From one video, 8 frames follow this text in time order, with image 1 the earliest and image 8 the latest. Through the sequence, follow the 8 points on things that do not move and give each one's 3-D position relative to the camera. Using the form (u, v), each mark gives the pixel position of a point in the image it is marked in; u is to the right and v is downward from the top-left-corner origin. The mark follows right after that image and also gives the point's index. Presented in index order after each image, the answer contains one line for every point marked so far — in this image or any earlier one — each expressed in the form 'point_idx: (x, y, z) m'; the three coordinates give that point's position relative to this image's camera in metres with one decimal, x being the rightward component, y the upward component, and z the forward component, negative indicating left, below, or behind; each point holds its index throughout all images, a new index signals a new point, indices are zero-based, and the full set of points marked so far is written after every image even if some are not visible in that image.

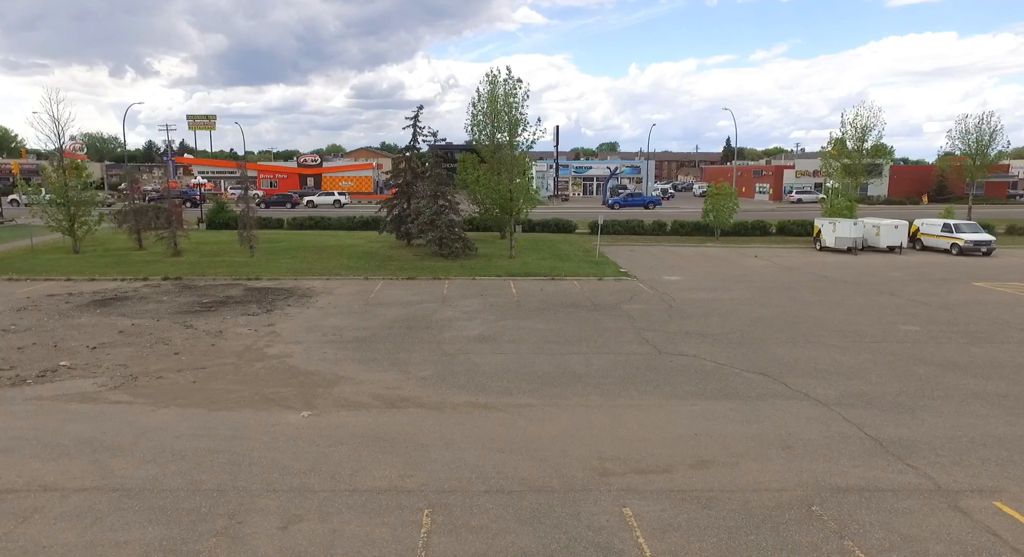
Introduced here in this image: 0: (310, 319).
0: (-3.8, -0.8, +12.1) m
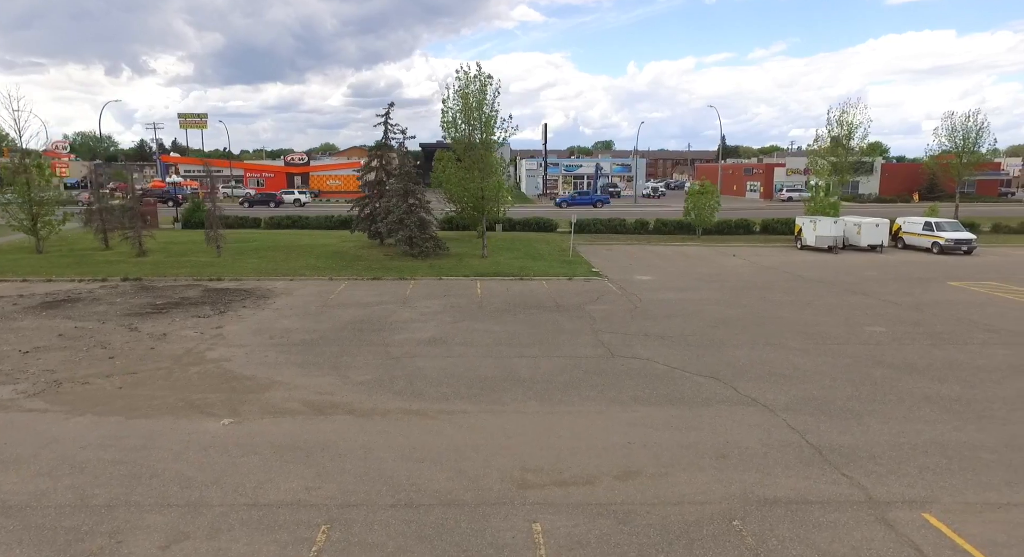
0: (-4.6, -0.8, +11.9) m
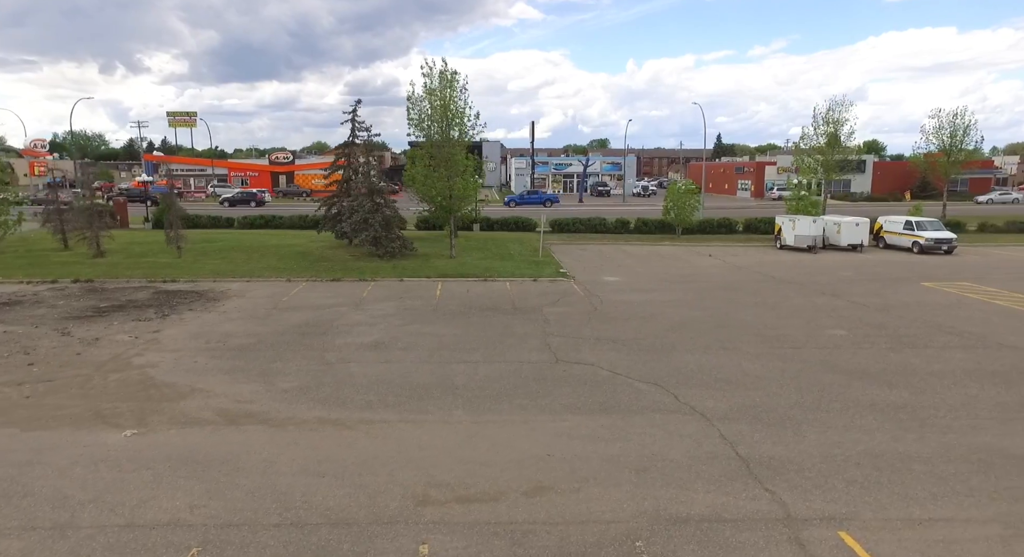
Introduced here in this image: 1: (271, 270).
0: (-5.6, -0.8, +11.6) m
1: (-6.3, +0.2, +16.7) m
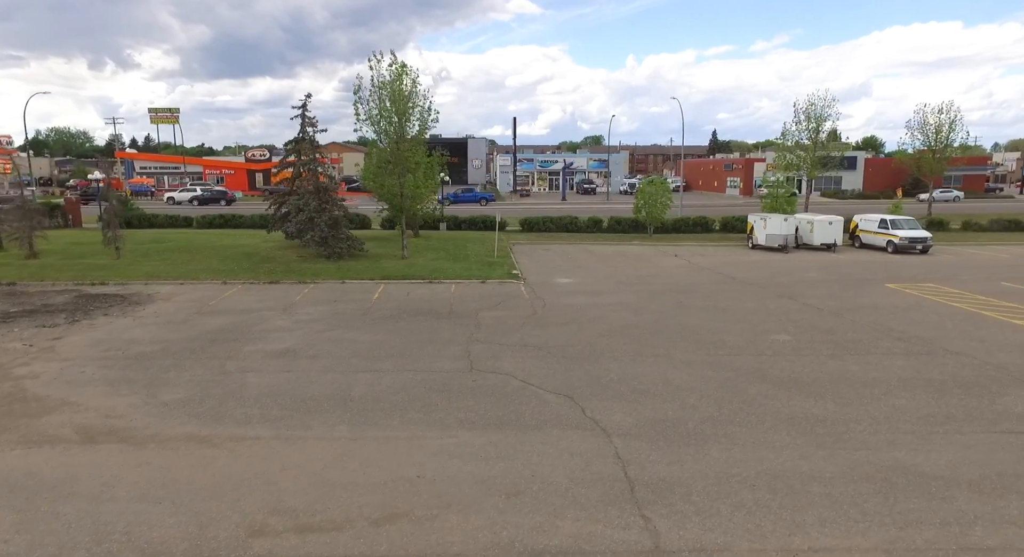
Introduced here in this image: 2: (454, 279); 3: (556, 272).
0: (-6.9, -0.9, +11.1) m
1: (-7.6, +0.2, +16.2) m
2: (-1.5, 0.0, +16.9) m
3: (+1.3, +0.2, +18.8) m
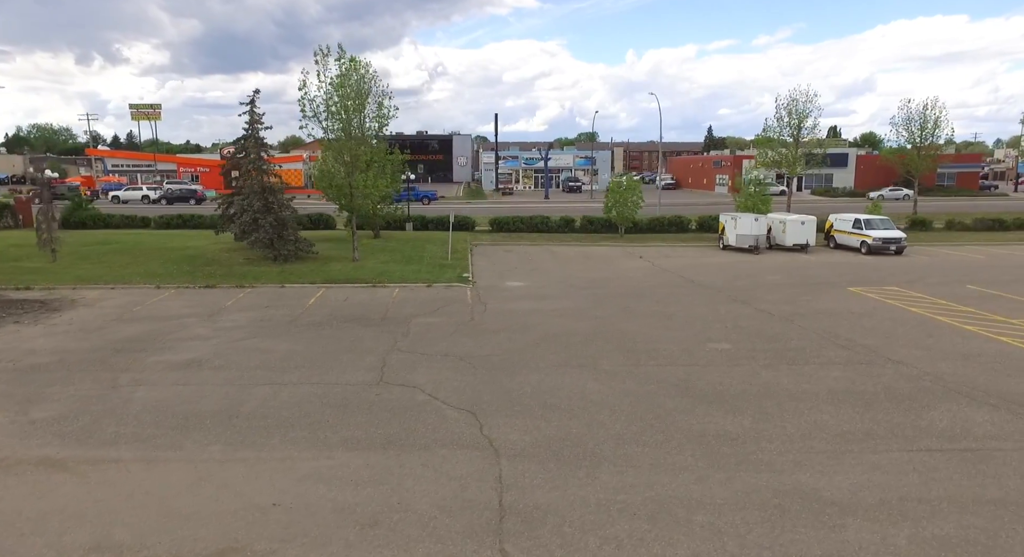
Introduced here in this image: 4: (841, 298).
0: (-8.3, -1.0, +10.6) m
1: (-9.0, +0.1, +15.7) m
2: (-2.9, -0.1, +16.4) m
3: (-0.1, +0.1, +18.4) m
4: (+8.9, -0.5, +17.4) m
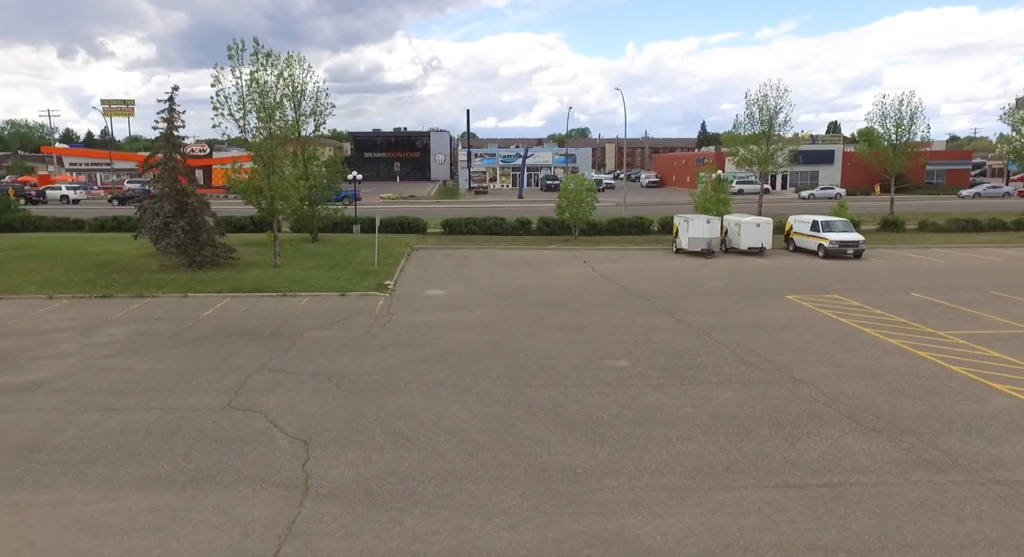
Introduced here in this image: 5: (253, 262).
0: (-10.3, -1.3, +10.0) m
1: (-11.0, -0.1, +15.1) m
2: (-4.9, -0.3, +15.8) m
3: (-2.1, -0.1, +17.8) m
4: (+6.9, -0.7, +16.8) m
5: (-7.3, +0.5, +18.1) m
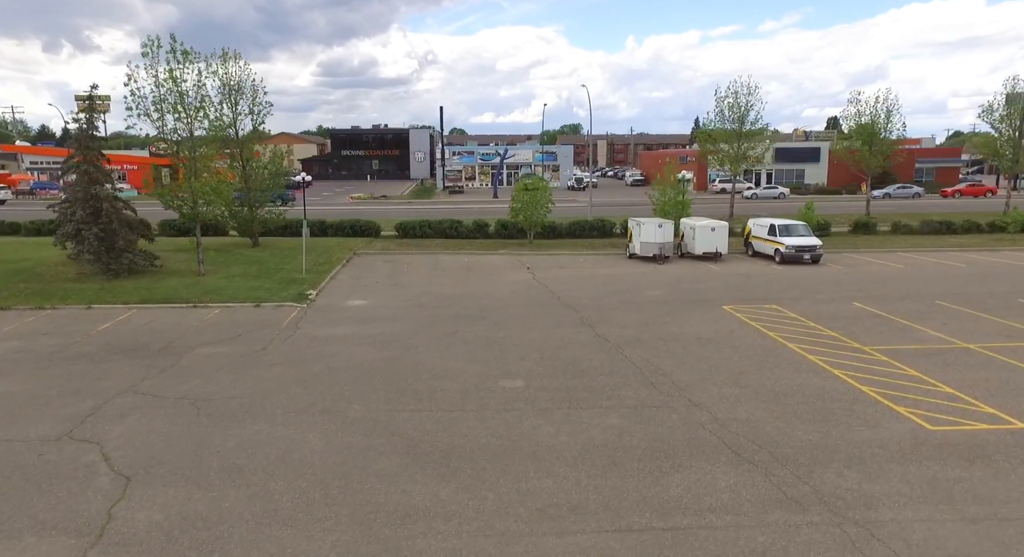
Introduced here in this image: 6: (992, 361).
0: (-12.2, -1.5, +9.6) m
1: (-12.9, -0.3, +14.6) m
2: (-6.8, -0.5, +15.4) m
3: (-4.0, -0.3, +17.3) m
4: (+4.9, -1.0, +16.4) m
5: (-9.2, +0.3, +17.6) m
6: (+9.9, -1.7, +13.2) m
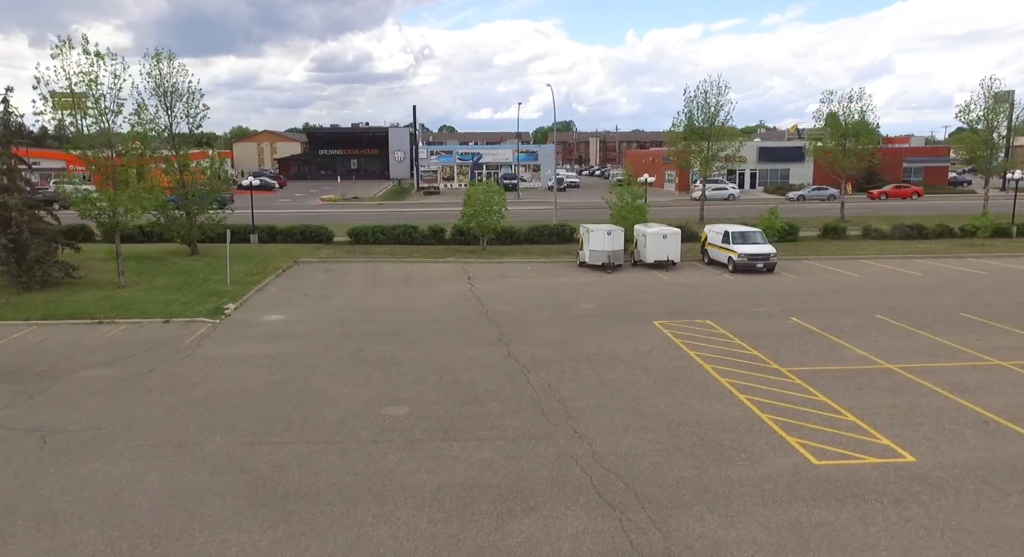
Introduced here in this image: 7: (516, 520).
0: (-14.1, -1.9, +9.1) m
1: (-14.9, -0.7, +14.2) m
2: (-8.8, -0.9, +15.0) m
3: (-6.0, -0.7, +16.9) m
4: (+3.0, -1.4, +16.0) m
5: (-11.2, -0.1, +17.2) m
6: (+7.9, -2.1, +12.8) m
7: (+0.1, -2.9, +7.8) m
